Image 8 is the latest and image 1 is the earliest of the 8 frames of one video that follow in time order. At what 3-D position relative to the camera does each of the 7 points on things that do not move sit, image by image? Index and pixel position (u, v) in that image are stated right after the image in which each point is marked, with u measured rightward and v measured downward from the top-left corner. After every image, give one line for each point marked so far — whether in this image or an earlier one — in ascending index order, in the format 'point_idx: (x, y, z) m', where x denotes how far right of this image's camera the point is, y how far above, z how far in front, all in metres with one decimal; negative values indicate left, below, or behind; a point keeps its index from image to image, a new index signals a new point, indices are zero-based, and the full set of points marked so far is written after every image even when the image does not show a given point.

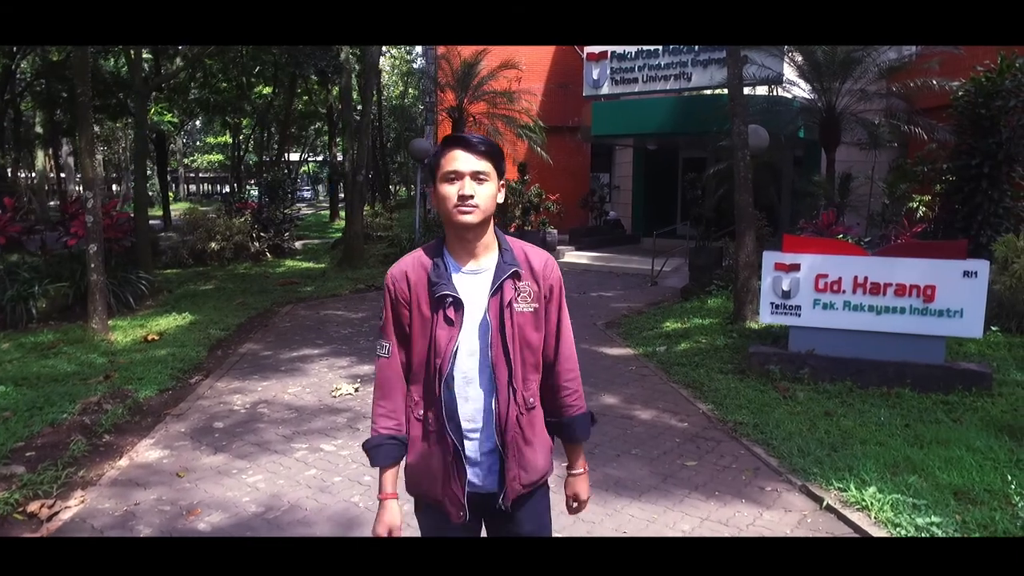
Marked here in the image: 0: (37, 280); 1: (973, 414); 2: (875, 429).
0: (-5.9, +0.1, +9.7) m
1: (+3.3, -0.9, +5.6) m
2: (+2.4, -0.9, +5.2) m
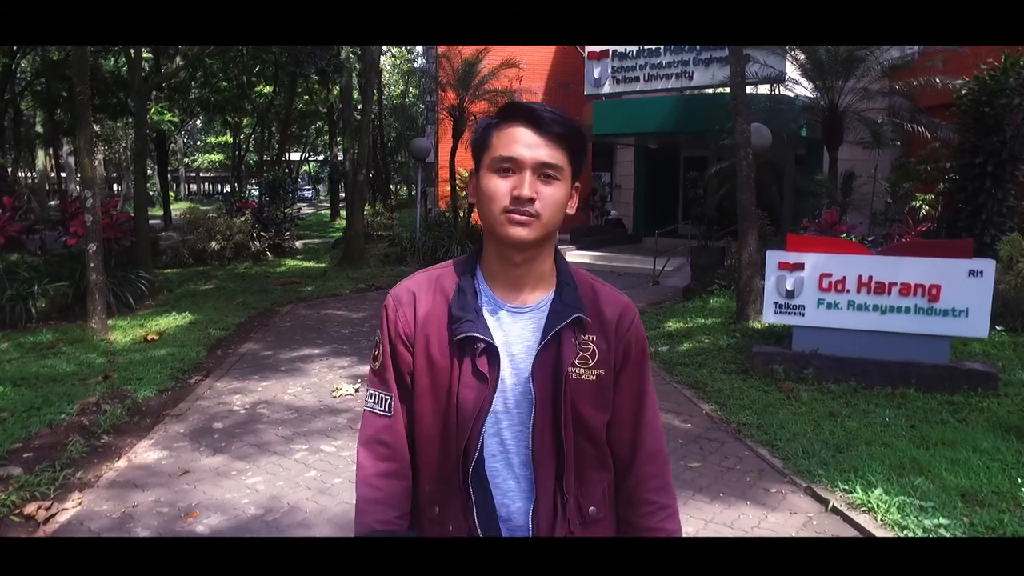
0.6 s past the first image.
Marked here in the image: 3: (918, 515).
0: (-5.9, +0.1, +9.7) m
1: (+3.3, -0.9, +5.5) m
2: (+2.4, -0.9, +5.2) m
3: (+2.0, -1.1, +3.9) m
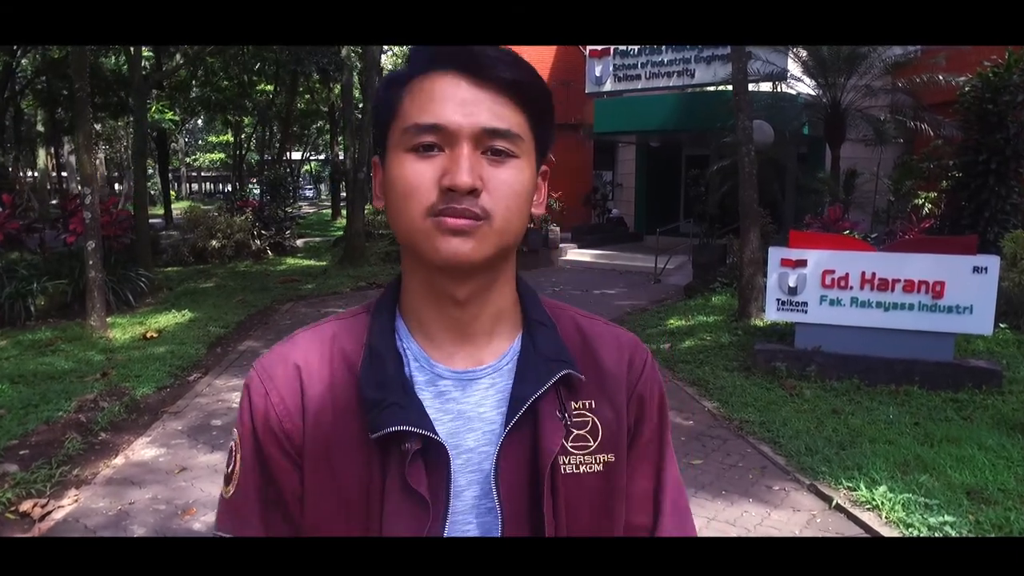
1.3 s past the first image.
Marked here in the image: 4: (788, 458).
0: (-5.9, +0.1, +9.7) m
1: (+3.3, -0.9, +5.5) m
2: (+2.4, -0.9, +5.1) m
3: (+2.0, -1.1, +3.9) m
4: (+1.6, -1.0, +4.7) m
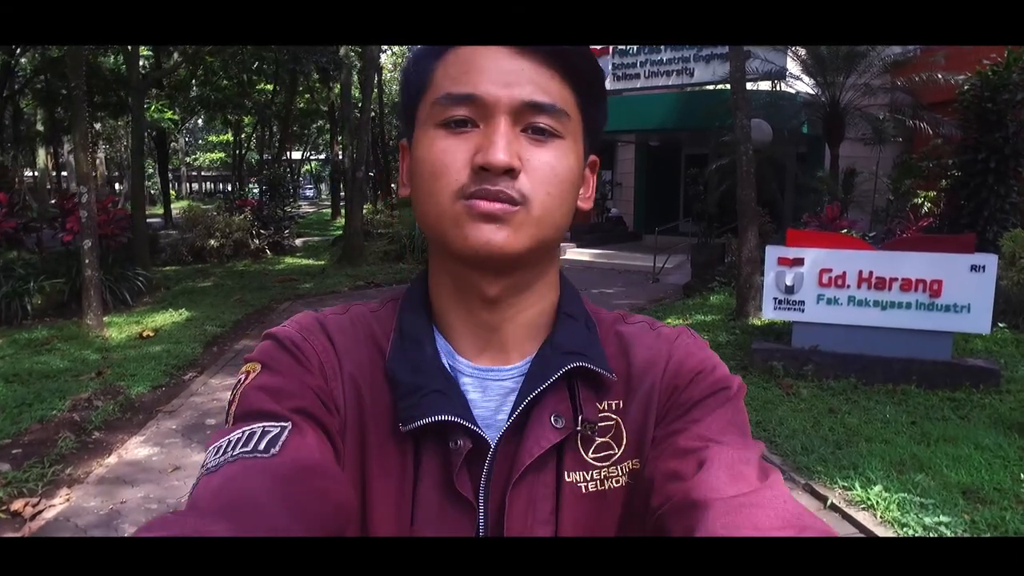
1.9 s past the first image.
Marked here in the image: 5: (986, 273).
0: (-5.9, +0.1, +9.6) m
1: (+3.2, -0.9, +5.4) m
2: (+2.4, -0.9, +5.1) m
3: (+2.0, -1.1, +3.9) m
4: (+1.6, -1.0, +4.6) m
5: (+3.6, +0.1, +6.0) m
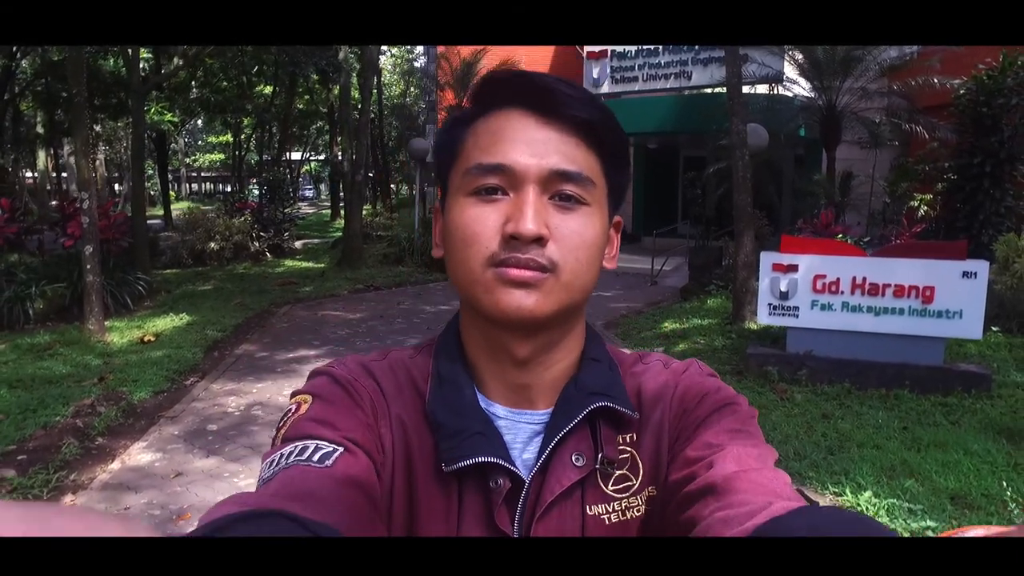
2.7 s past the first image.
0: (-5.9, +0.1, +9.7) m
1: (+3.2, -0.9, +5.5) m
2: (+2.4, -0.9, +5.2) m
3: (+2.0, -1.1, +3.9) m
4: (+1.6, -1.1, +4.7) m
5: (+3.6, +0.1, +6.1) m
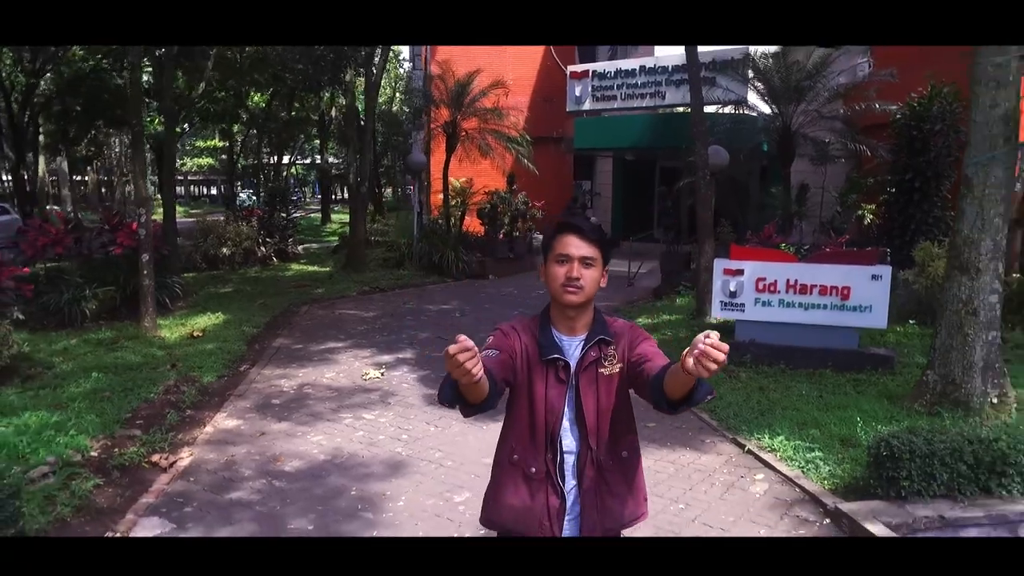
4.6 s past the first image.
0: (-6.0, +0.1, +11.1) m
1: (+3.2, -0.9, +7.1) m
2: (+2.4, -0.9, +6.7) m
3: (+2.0, -1.1, +5.5) m
4: (+1.6, -1.1, +6.2) m
5: (+3.6, +0.1, +7.7) m
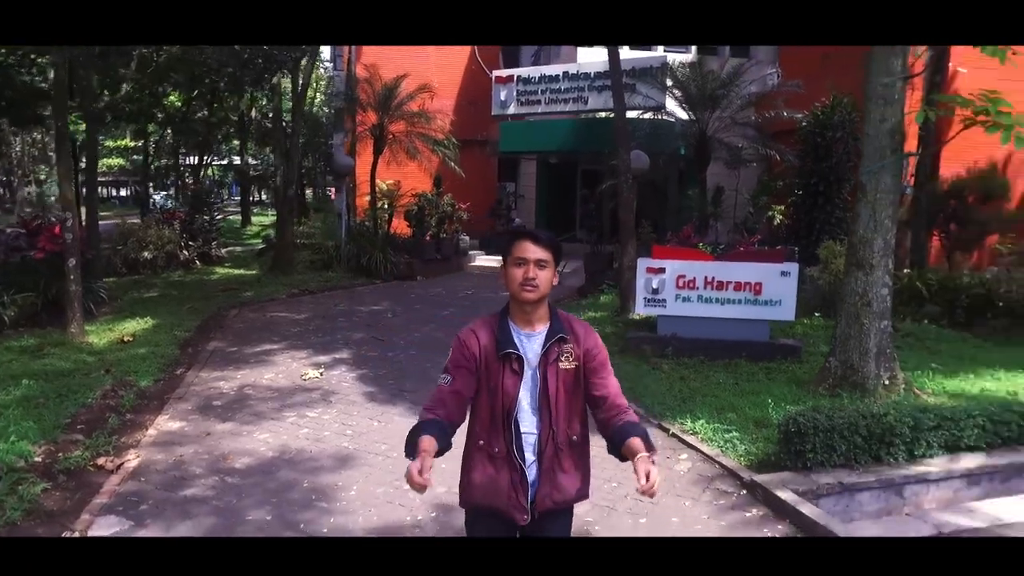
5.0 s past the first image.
0: (-6.9, 0.0, +10.8) m
1: (+2.7, -0.9, +7.7) m
2: (+1.9, -0.9, +7.3) m
3: (+1.6, -1.1, +6.0) m
4: (+1.1, -1.0, +6.7) m
5: (+3.0, +0.1, +8.3) m
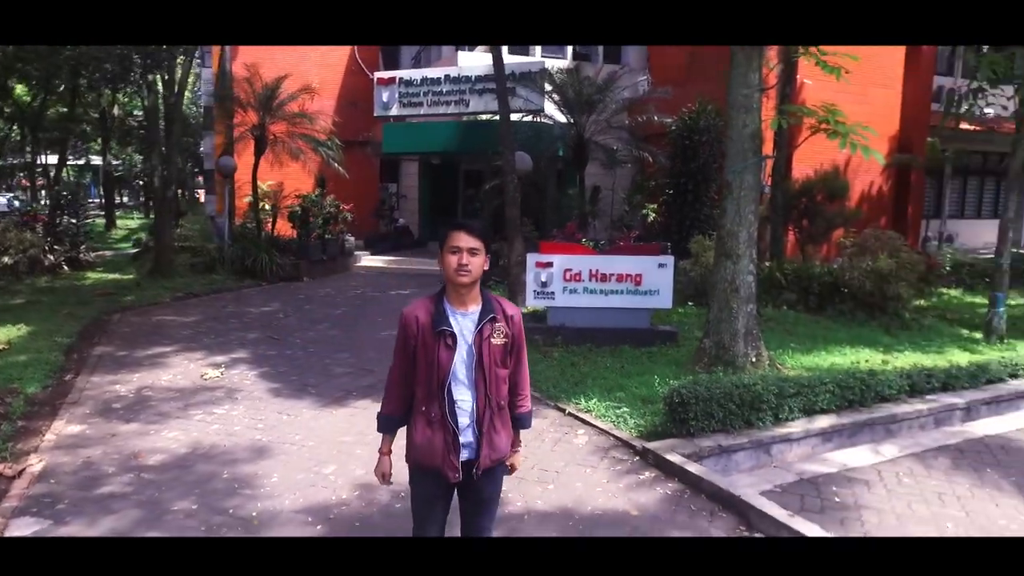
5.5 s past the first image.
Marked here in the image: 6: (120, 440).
0: (-8.3, -0.1, +10.0) m
1: (+1.6, -0.8, +8.4) m
2: (+0.9, -0.8, +7.9) m
3: (+0.9, -1.0, +6.6) m
4: (+0.3, -1.0, +7.2) m
5: (+1.8, +0.2, +9.1) m
6: (-3.1, -1.2, +6.2) m
